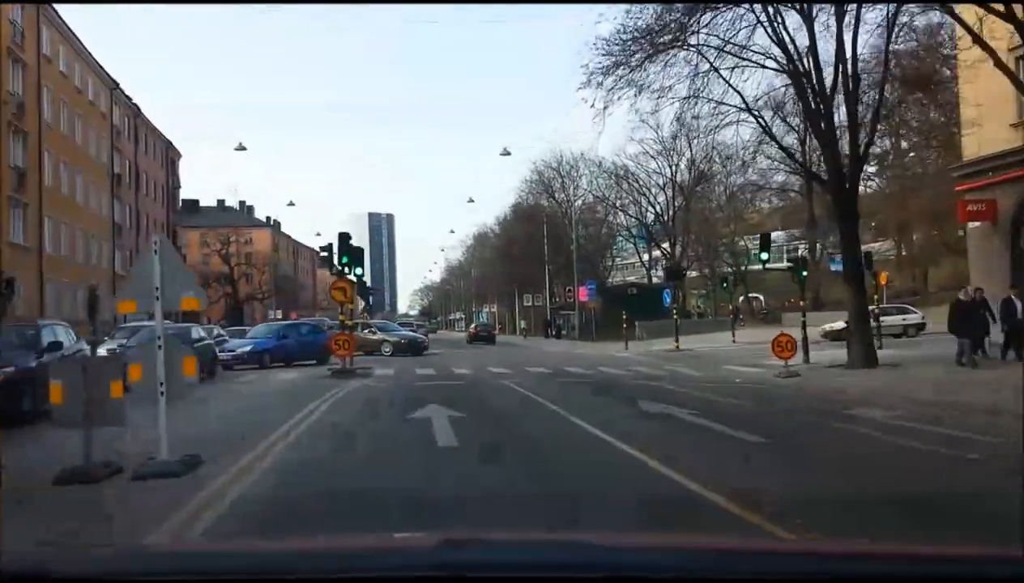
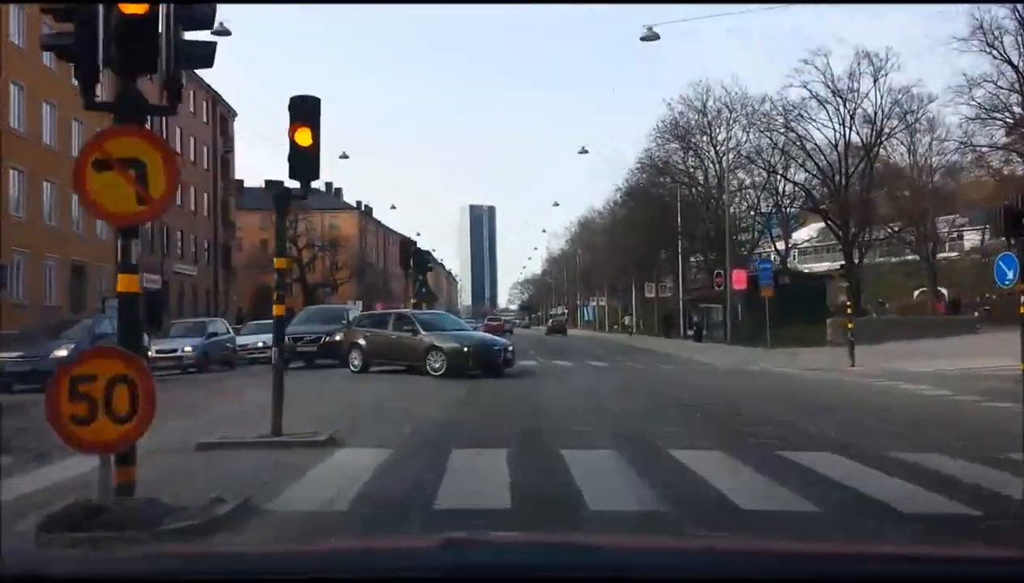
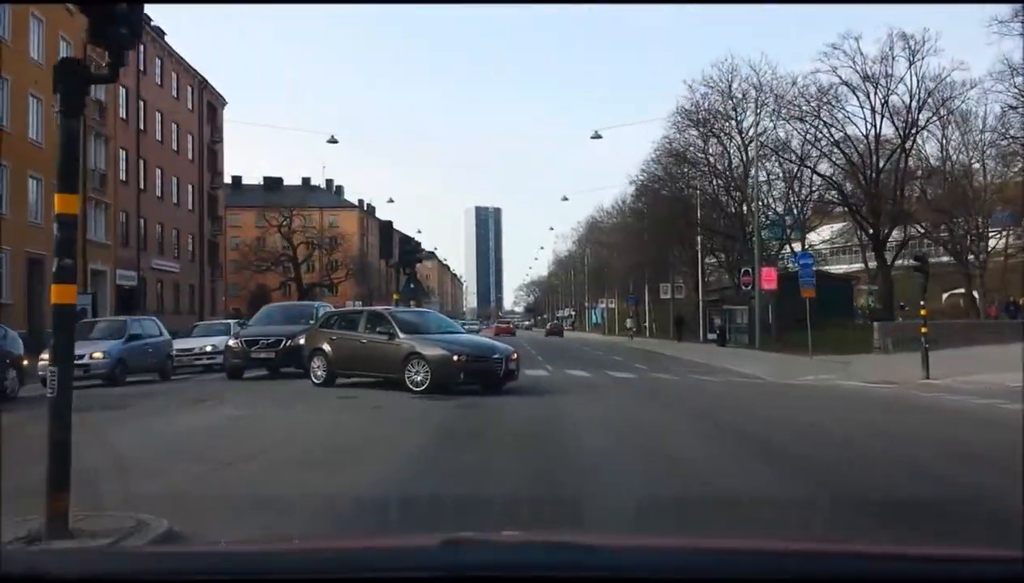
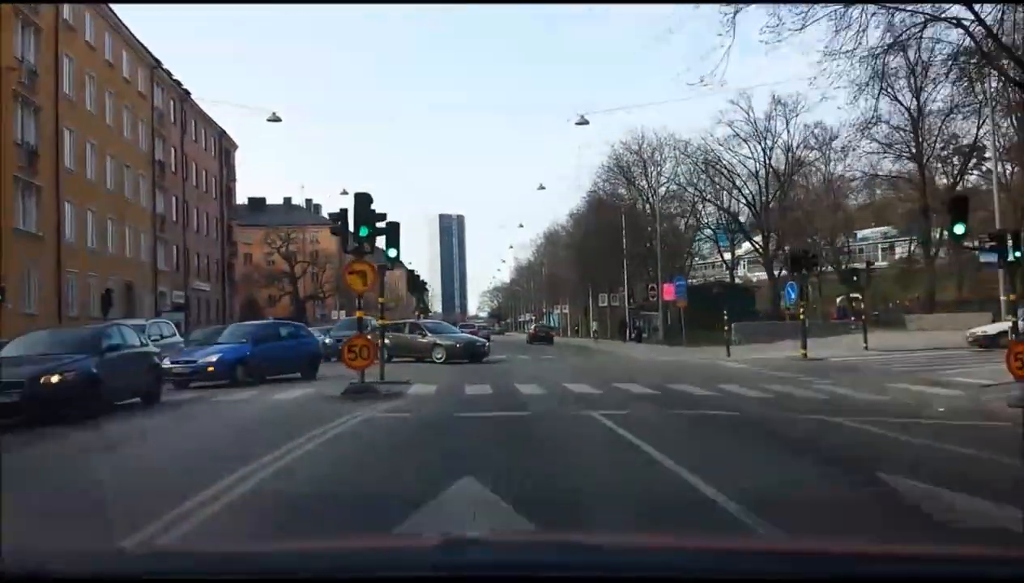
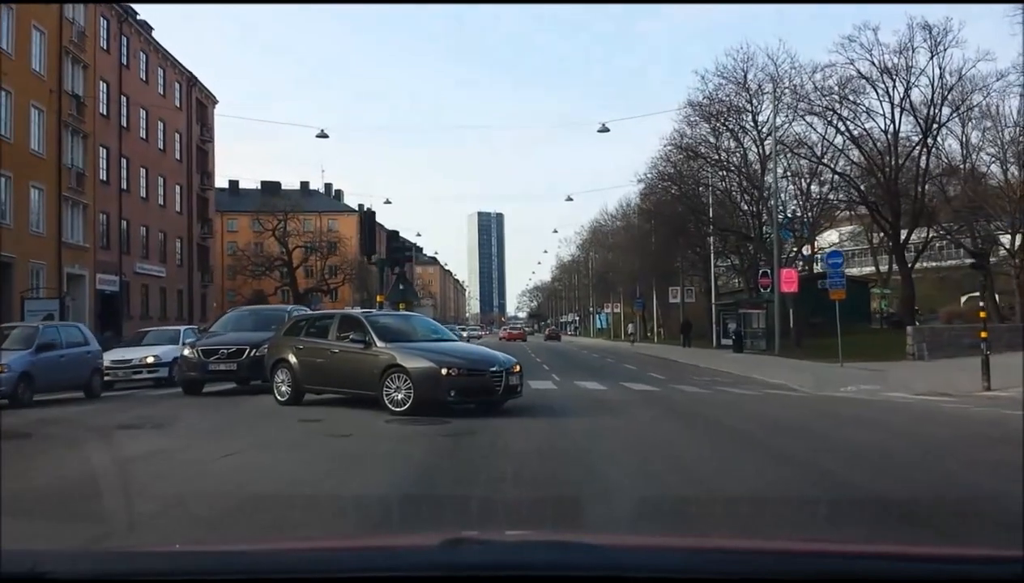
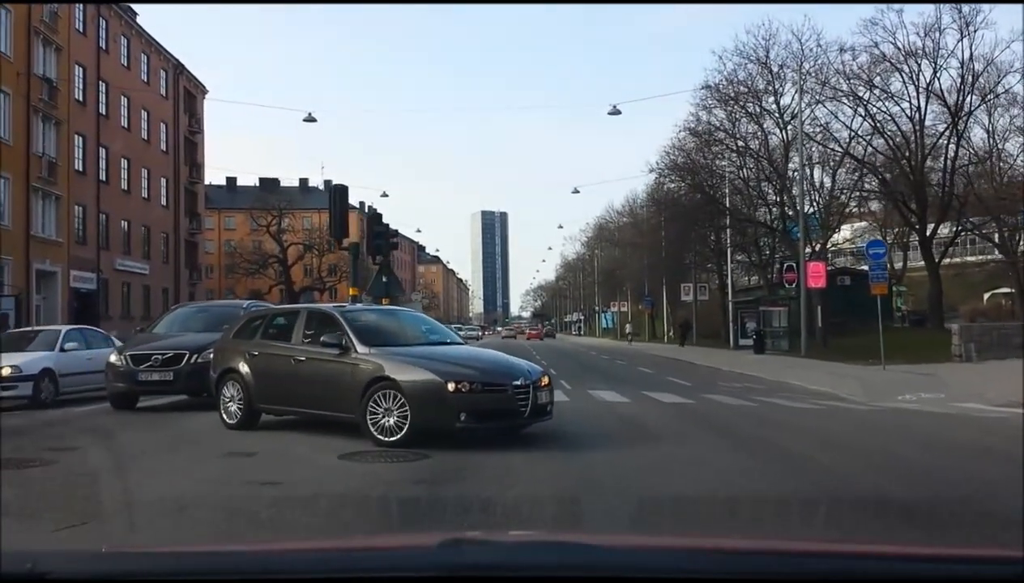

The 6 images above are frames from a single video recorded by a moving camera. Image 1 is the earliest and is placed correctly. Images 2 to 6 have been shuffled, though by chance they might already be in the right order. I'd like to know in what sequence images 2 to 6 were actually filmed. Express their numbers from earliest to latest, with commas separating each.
4, 2, 3, 5, 6
